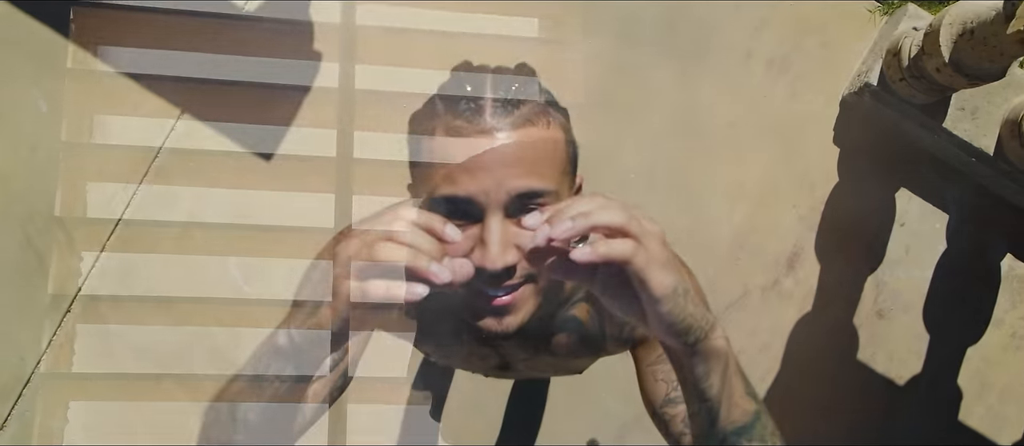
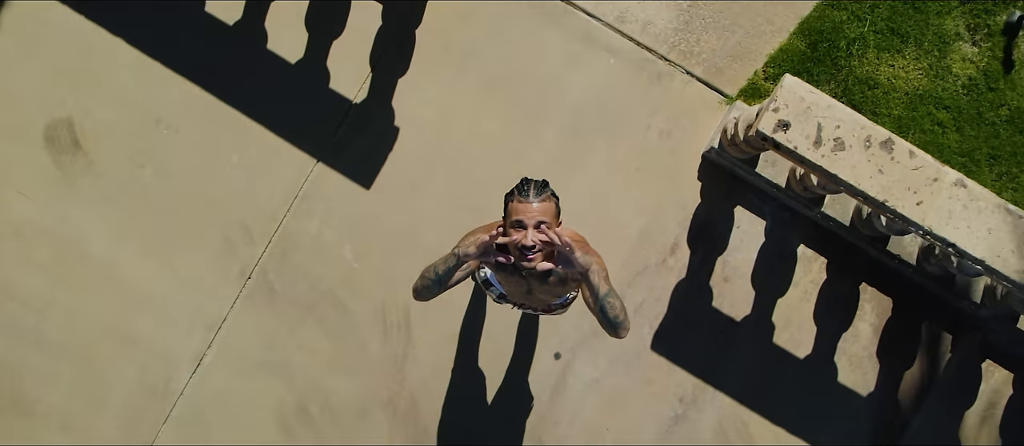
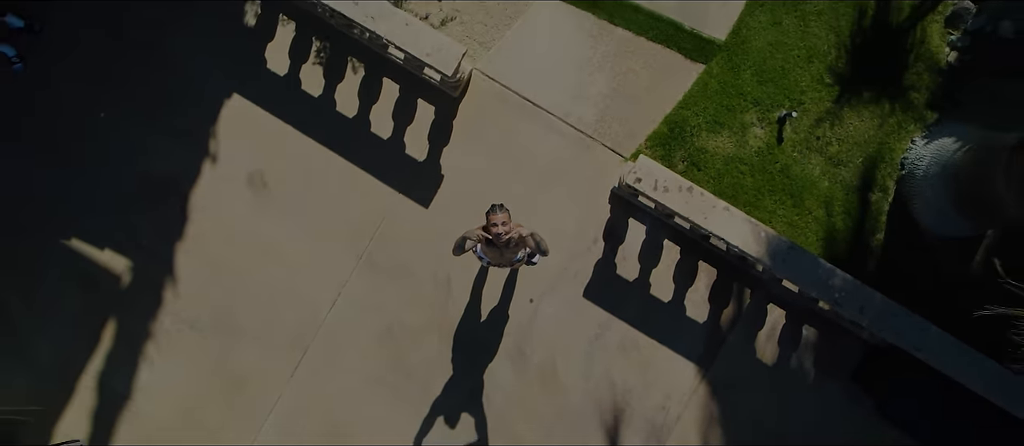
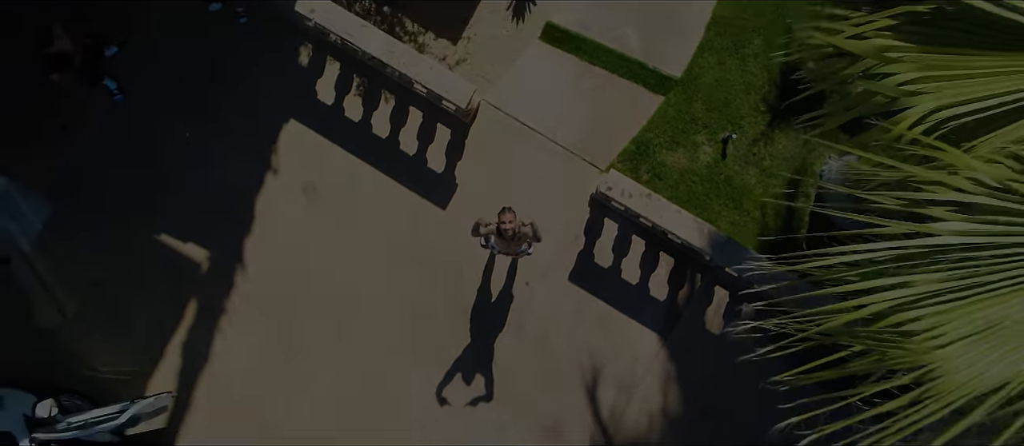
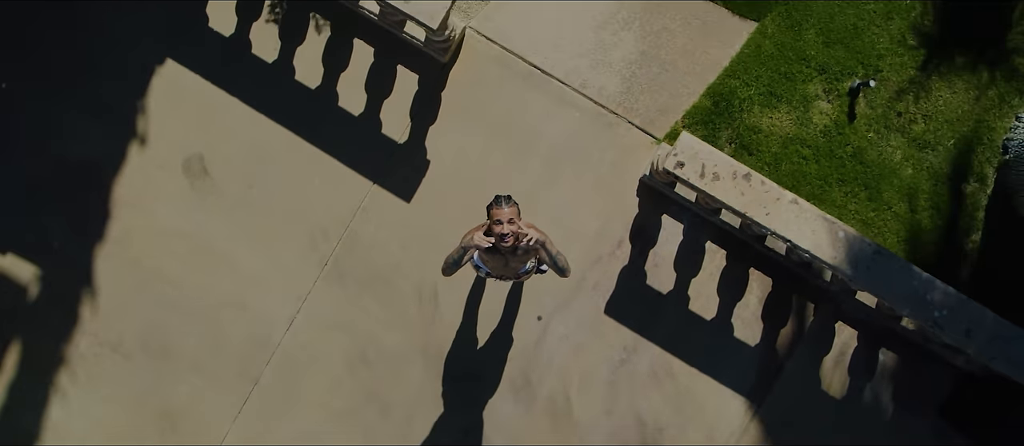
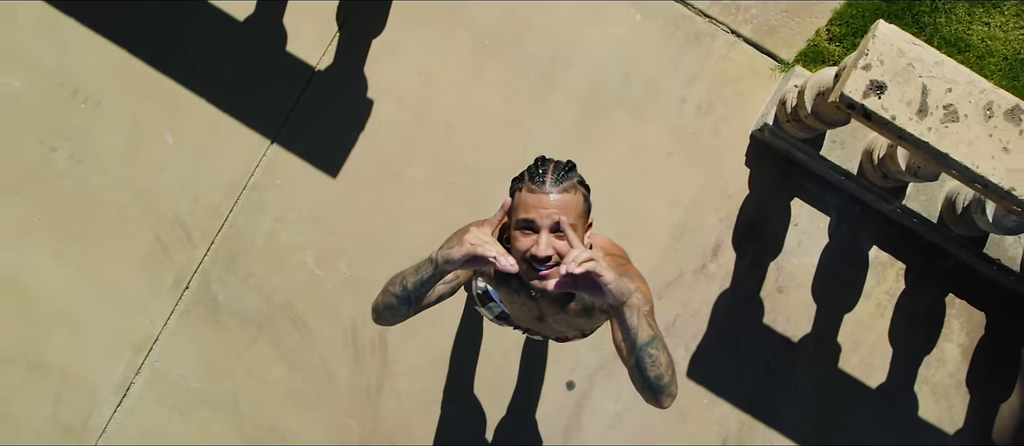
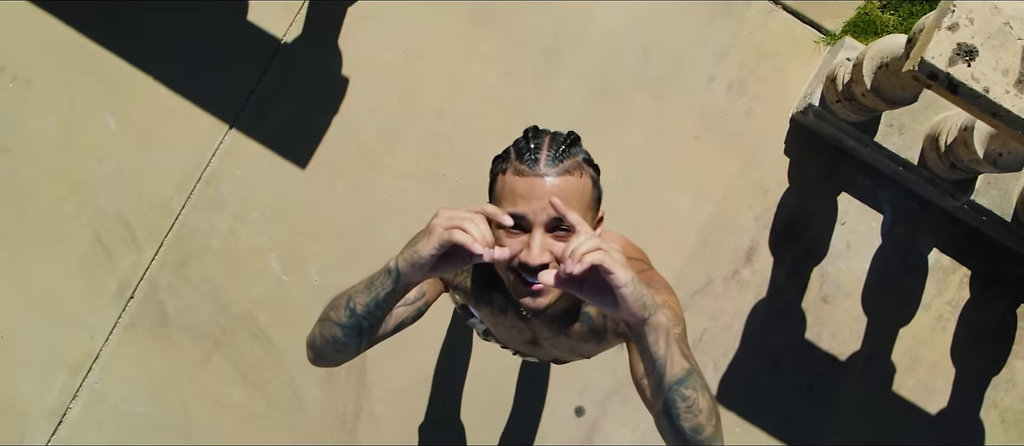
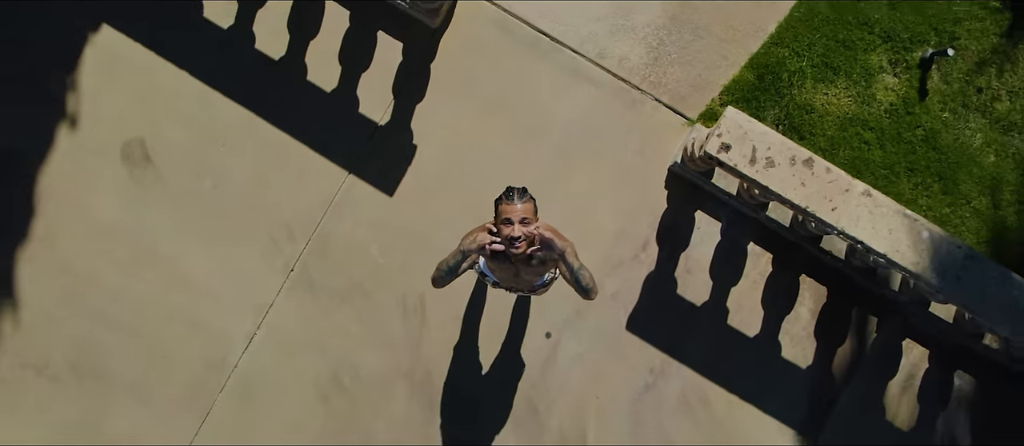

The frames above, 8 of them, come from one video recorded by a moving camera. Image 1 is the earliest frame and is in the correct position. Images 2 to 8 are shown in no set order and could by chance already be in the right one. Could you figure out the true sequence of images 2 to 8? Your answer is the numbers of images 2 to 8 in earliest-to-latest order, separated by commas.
7, 6, 2, 8, 5, 3, 4
